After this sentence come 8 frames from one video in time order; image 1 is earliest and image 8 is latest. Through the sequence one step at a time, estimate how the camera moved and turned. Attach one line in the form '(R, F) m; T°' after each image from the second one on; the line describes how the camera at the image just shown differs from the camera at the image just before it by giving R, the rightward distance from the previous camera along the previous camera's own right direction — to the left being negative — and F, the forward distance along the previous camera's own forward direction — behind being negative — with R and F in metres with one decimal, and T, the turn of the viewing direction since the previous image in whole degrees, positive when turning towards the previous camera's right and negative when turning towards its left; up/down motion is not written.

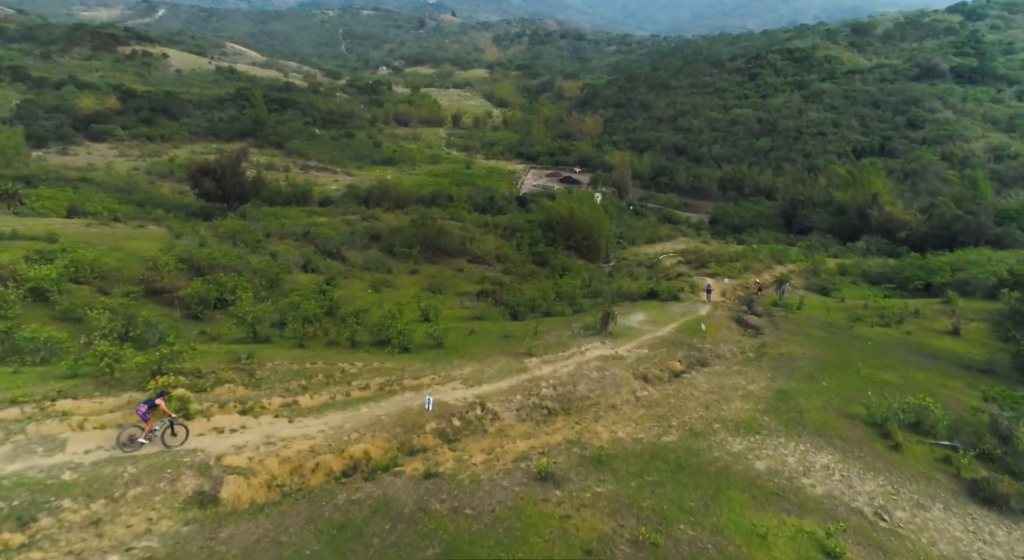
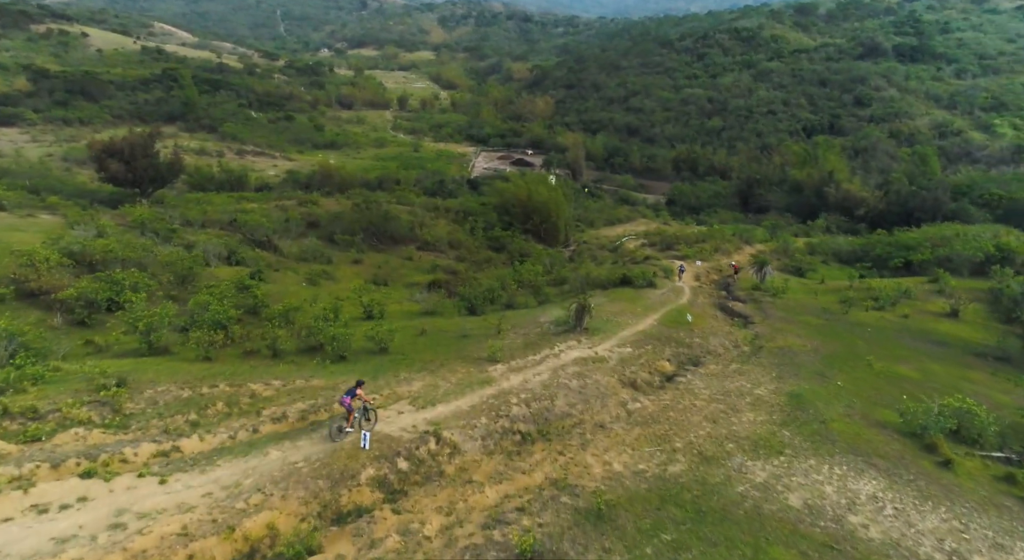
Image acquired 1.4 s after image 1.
(-0.1, +3.1) m; +5°
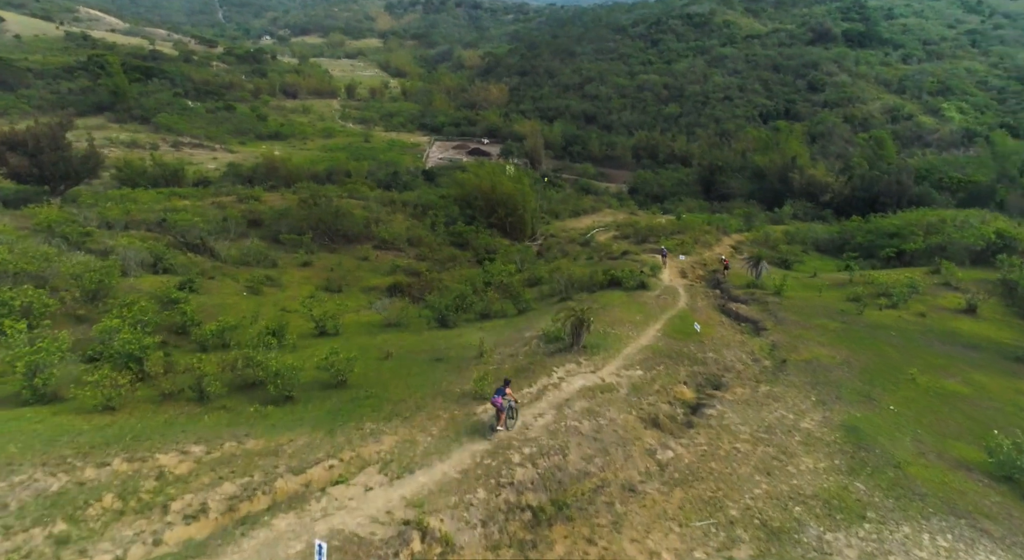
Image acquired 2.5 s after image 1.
(-0.7, +2.8) m; +4°
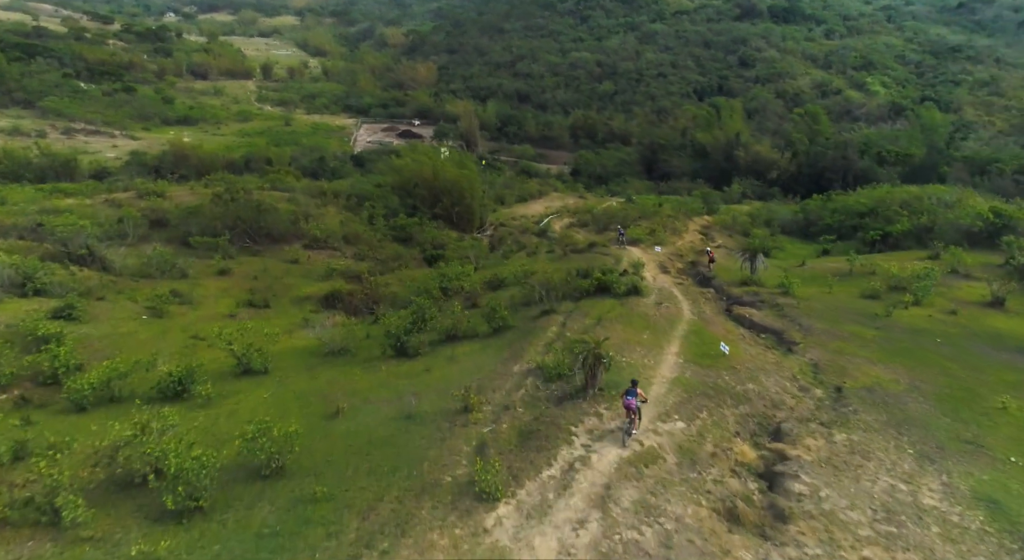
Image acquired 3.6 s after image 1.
(-1.0, +3.6) m; +7°
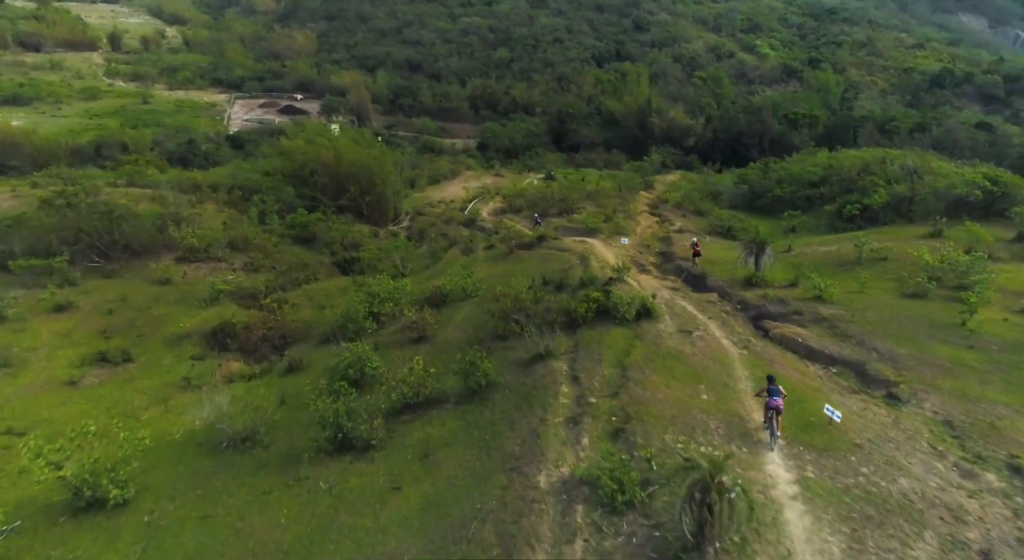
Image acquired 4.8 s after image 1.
(-1.6, +5.1) m; +10°
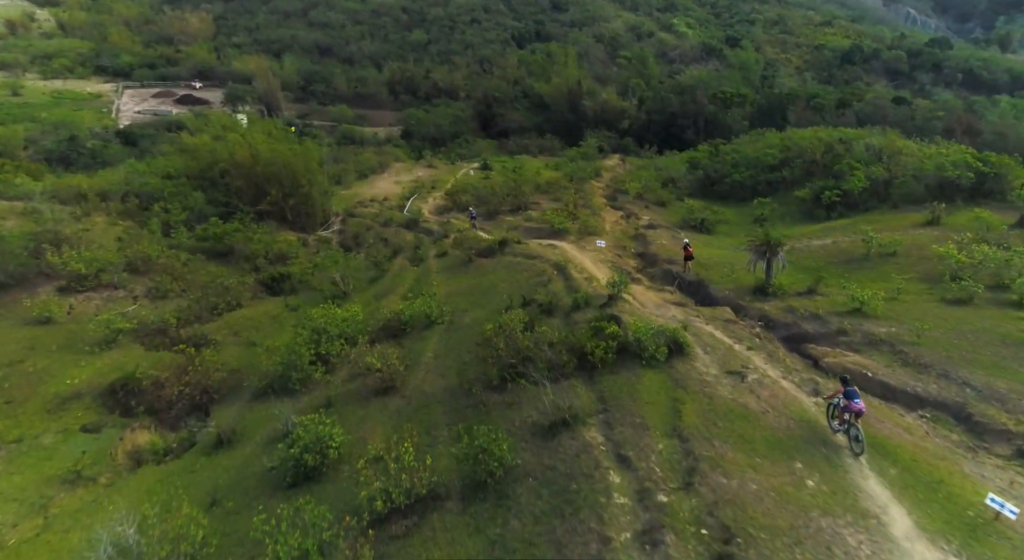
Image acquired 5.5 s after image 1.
(-1.4, +3.2) m; +7°
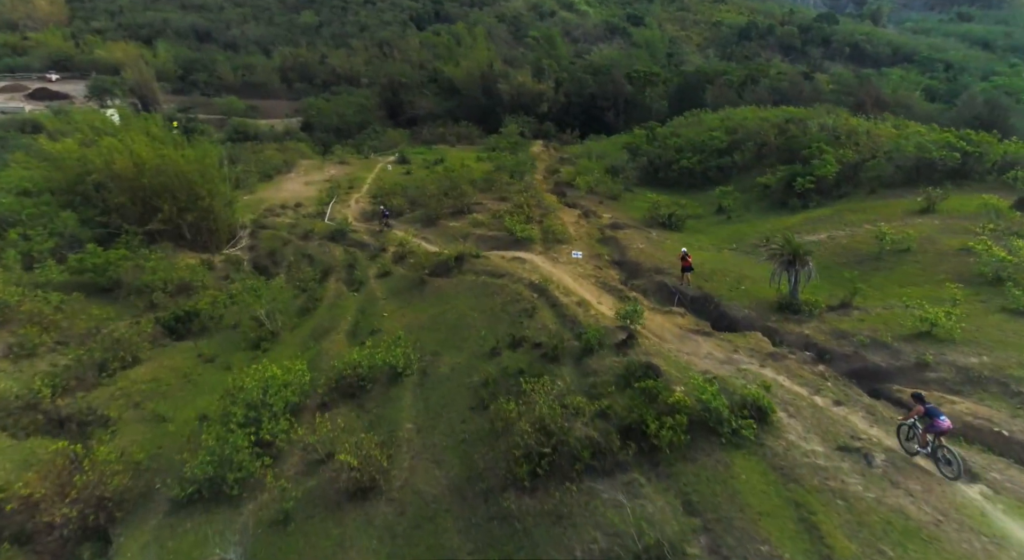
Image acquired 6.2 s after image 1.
(-1.7, +3.3) m; +9°
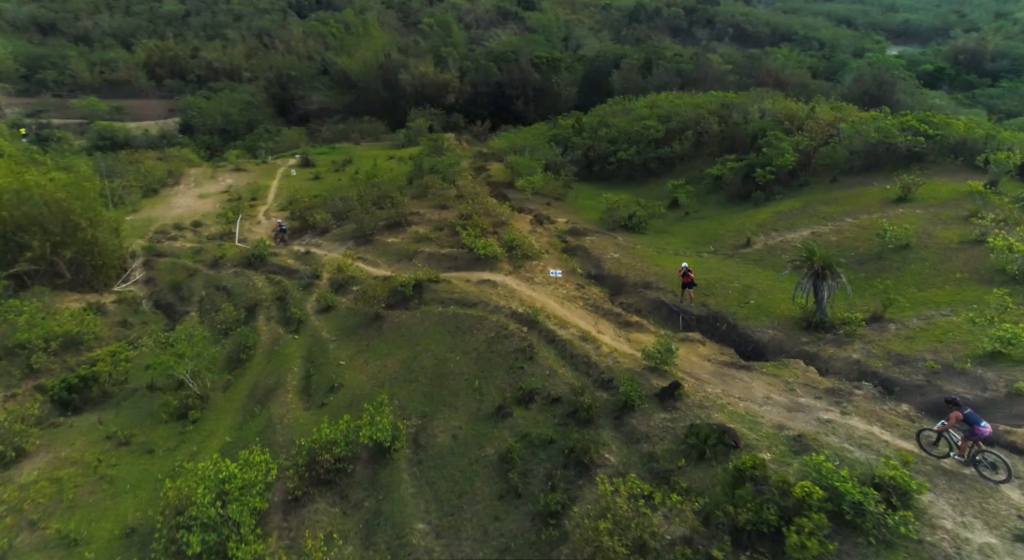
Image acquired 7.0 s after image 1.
(-2.0, +2.6) m; +9°
